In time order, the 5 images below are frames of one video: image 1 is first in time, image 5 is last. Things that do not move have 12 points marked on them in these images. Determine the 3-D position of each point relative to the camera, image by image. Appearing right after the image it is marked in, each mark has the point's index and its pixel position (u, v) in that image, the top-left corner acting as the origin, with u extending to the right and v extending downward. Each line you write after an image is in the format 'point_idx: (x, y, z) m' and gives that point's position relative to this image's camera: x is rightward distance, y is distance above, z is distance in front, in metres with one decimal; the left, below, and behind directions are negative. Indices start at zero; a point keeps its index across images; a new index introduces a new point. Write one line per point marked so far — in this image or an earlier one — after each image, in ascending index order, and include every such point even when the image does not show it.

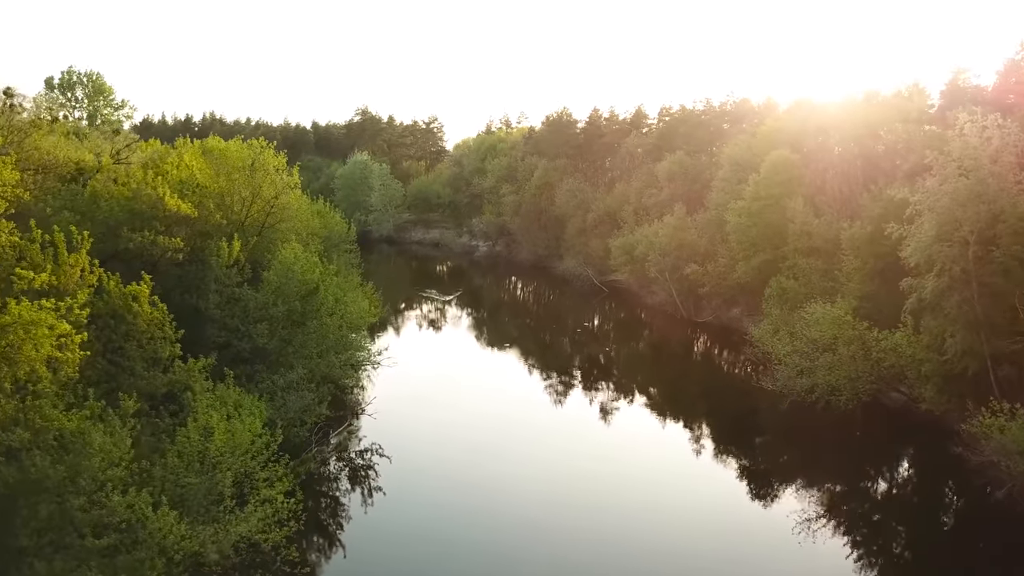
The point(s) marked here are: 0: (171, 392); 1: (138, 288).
0: (-5.4, -1.7, +17.0) m
1: (-5.9, 0.0, +16.9) m
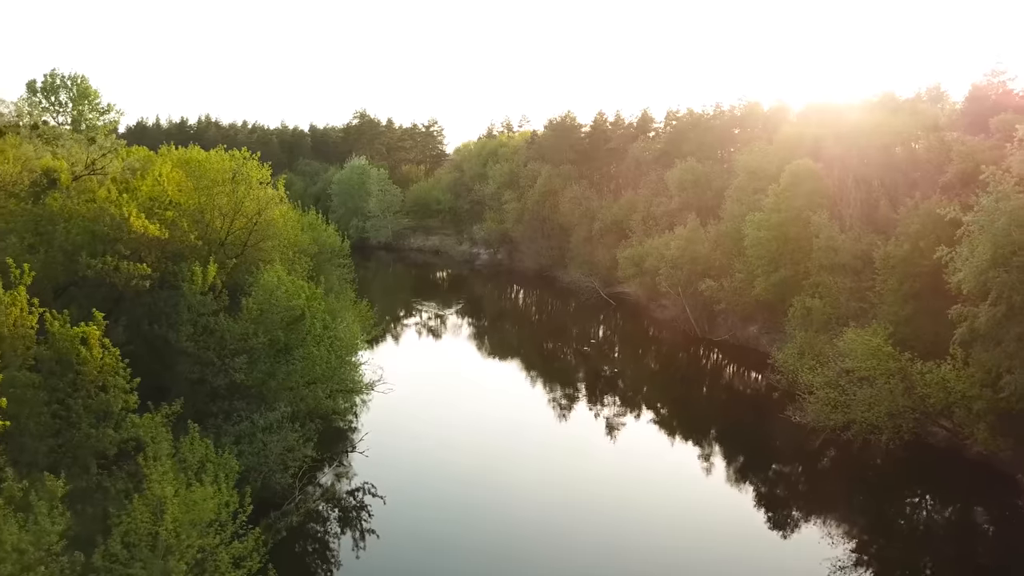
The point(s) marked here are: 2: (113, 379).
0: (-5.3, -2.2, +14.6) m
1: (-5.8, -0.6, +14.6) m
2: (-5.6, -1.3, +14.9) m
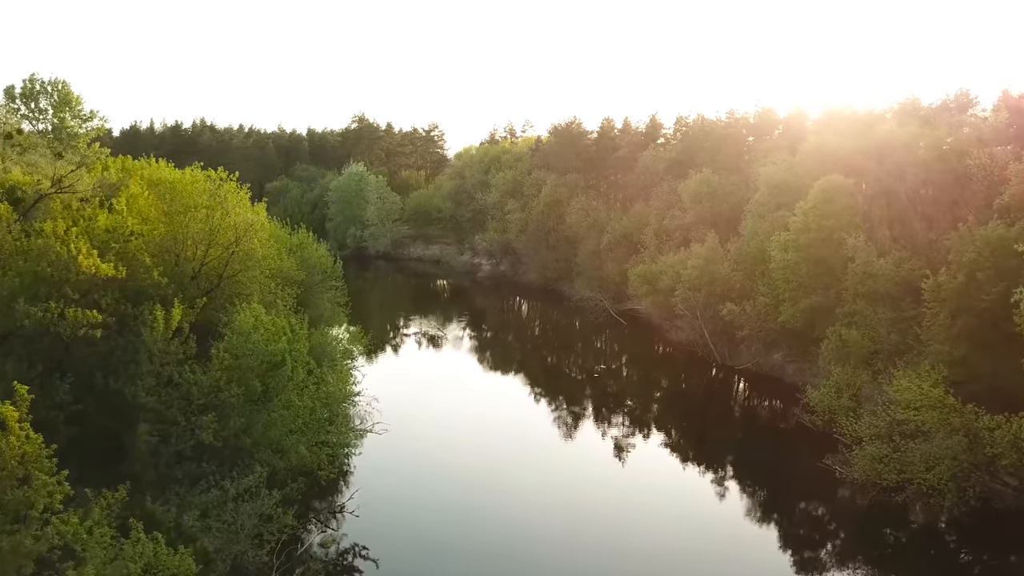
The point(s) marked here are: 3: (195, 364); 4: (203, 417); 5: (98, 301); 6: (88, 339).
0: (-5.1, -3.0, +11.9) m
1: (-5.7, -1.3, +11.9) m
2: (-5.4, -2.1, +12.2) m
3: (-5.7, -1.4, +19.2) m
4: (-5.3, -2.2, +18.3) m
5: (-7.0, -0.2, +18.0) m
6: (-7.1, -0.9, +17.7) m
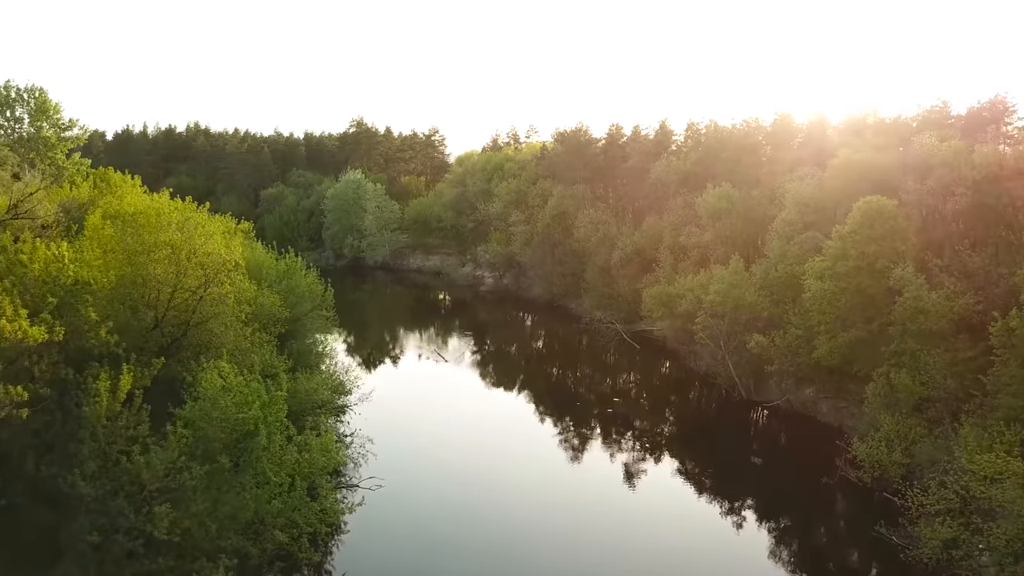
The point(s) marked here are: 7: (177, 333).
0: (-4.9, -3.9, +8.9) m
1: (-5.5, -2.3, +8.9) m
2: (-5.2, -3.0, +9.2) m
3: (-5.5, -2.3, +16.2) m
4: (-5.1, -3.1, +15.3) m
5: (-6.8, -1.1, +14.9) m
6: (-6.9, -1.8, +14.7) m
7: (-6.1, -0.8, +19.4) m
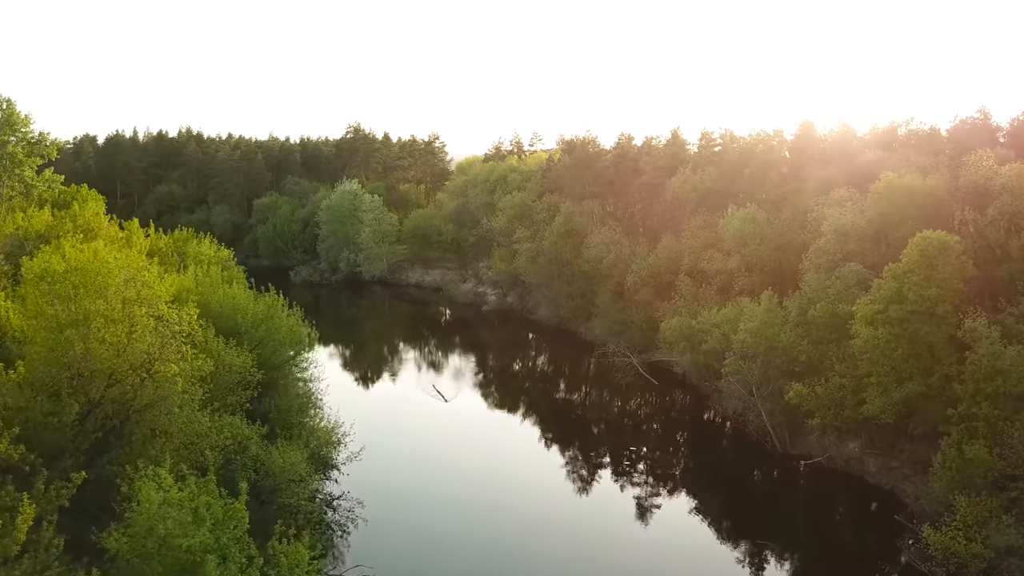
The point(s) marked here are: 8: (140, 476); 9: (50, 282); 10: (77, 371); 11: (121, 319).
0: (-4.7, -5.1, +5.3) m
1: (-5.3, -3.4, +5.3) m
2: (-5.0, -4.2, +5.6) m
3: (-5.3, -3.4, +12.6) m
4: (-4.9, -4.3, +11.8) m
5: (-6.6, -2.3, +11.4) m
6: (-6.7, -2.9, +11.1) m
7: (-5.9, -2.0, +15.8) m
8: (-4.9, -2.5, +14.3) m
9: (-7.2, +0.2, +16.7) m
10: (-6.2, -1.2, +15.2) m
11: (-6.0, -0.4, +16.5) m
